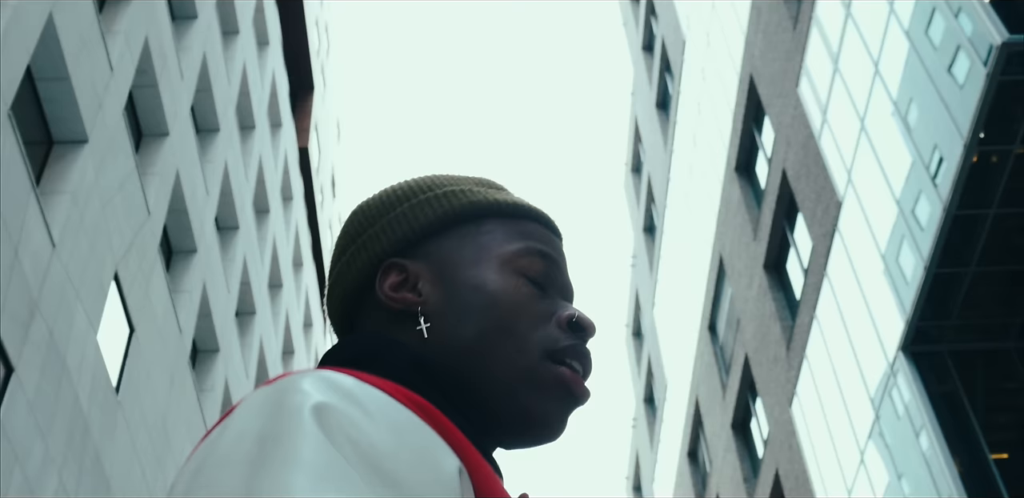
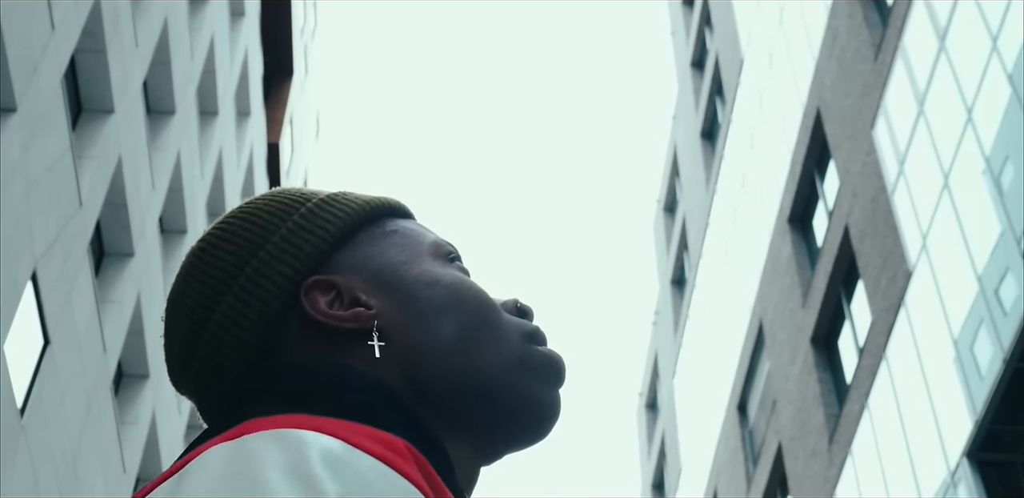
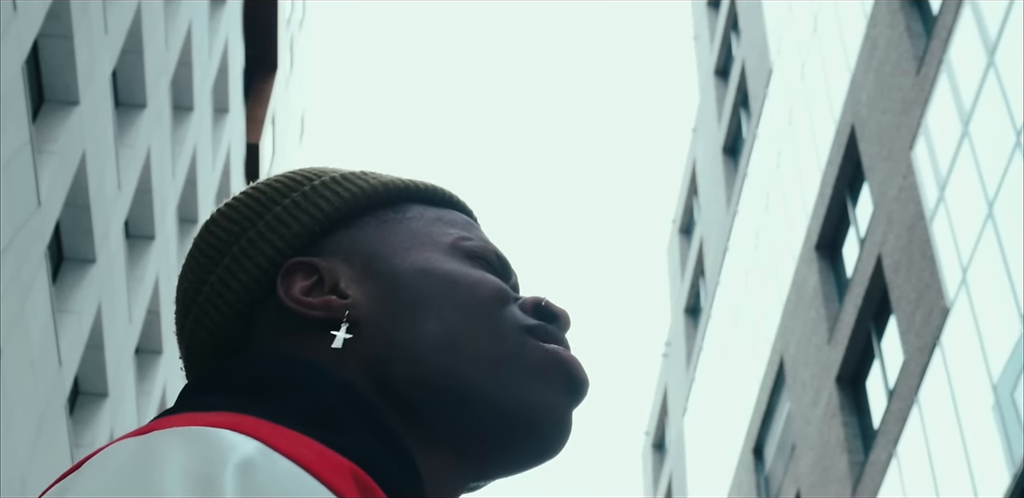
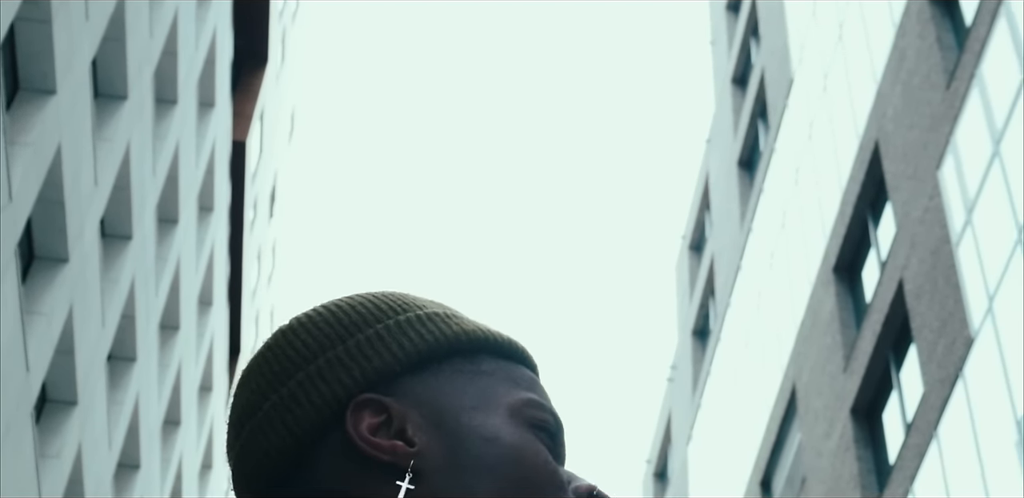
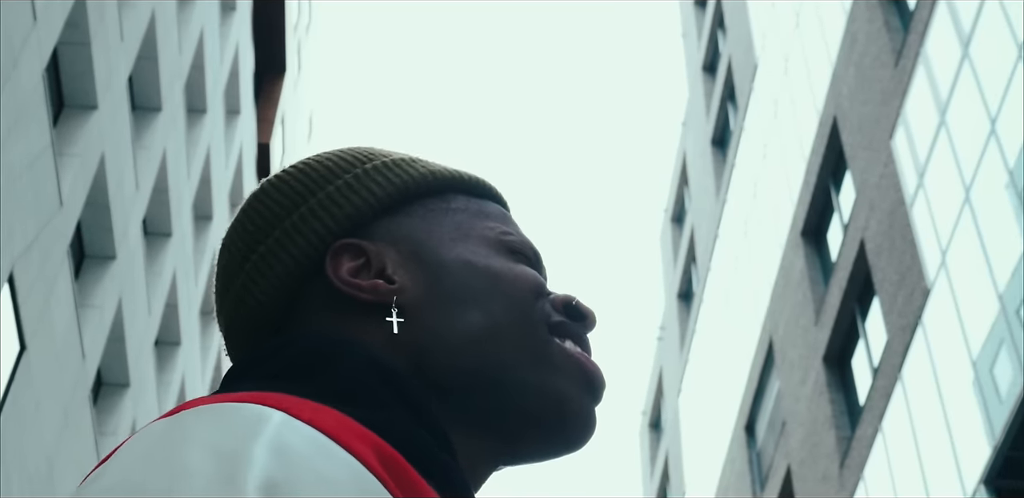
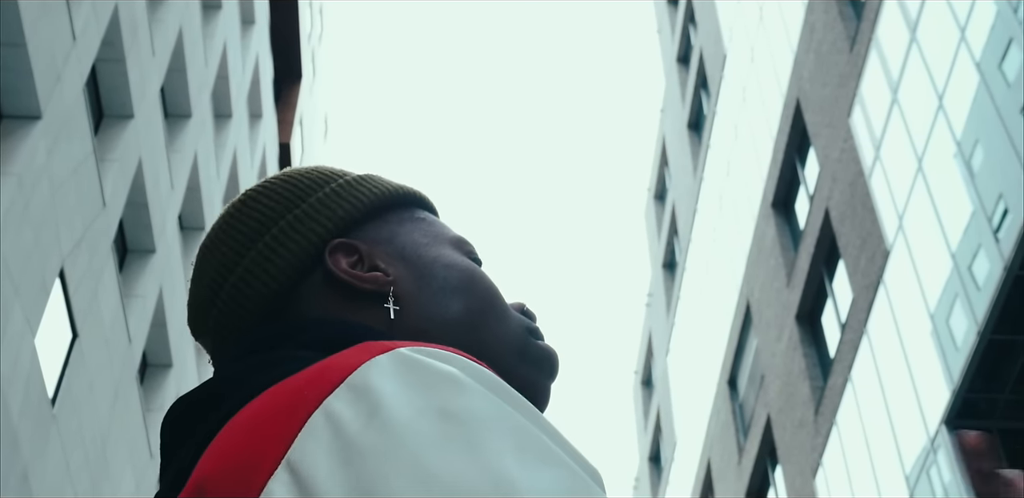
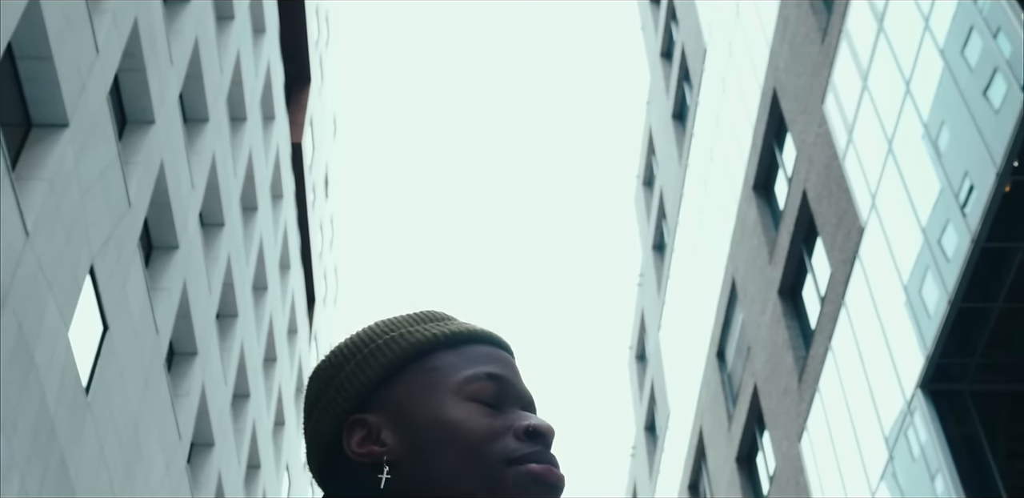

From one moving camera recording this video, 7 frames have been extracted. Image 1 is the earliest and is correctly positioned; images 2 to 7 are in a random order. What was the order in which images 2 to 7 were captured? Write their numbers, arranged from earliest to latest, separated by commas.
7, 6, 2, 5, 3, 4
